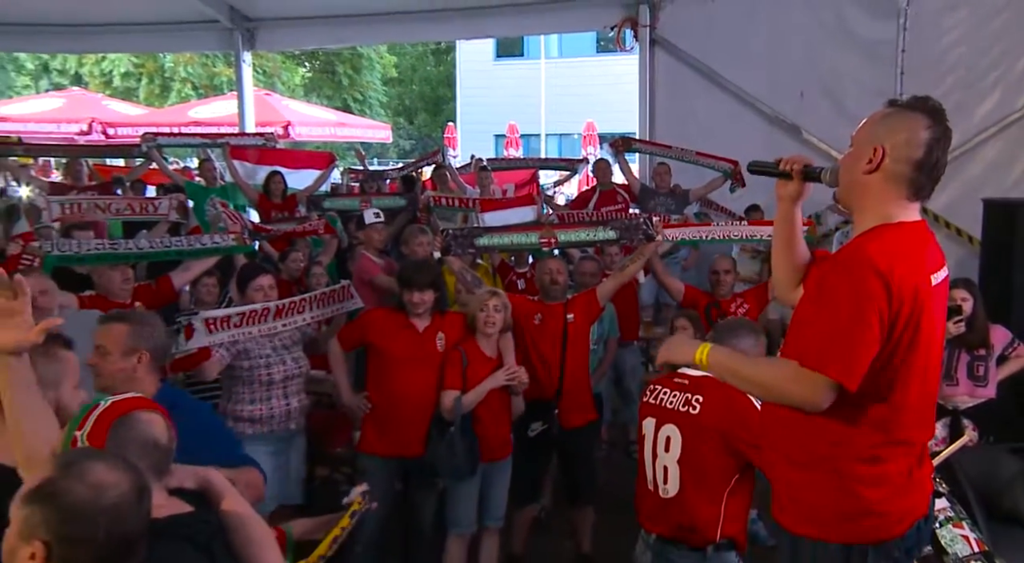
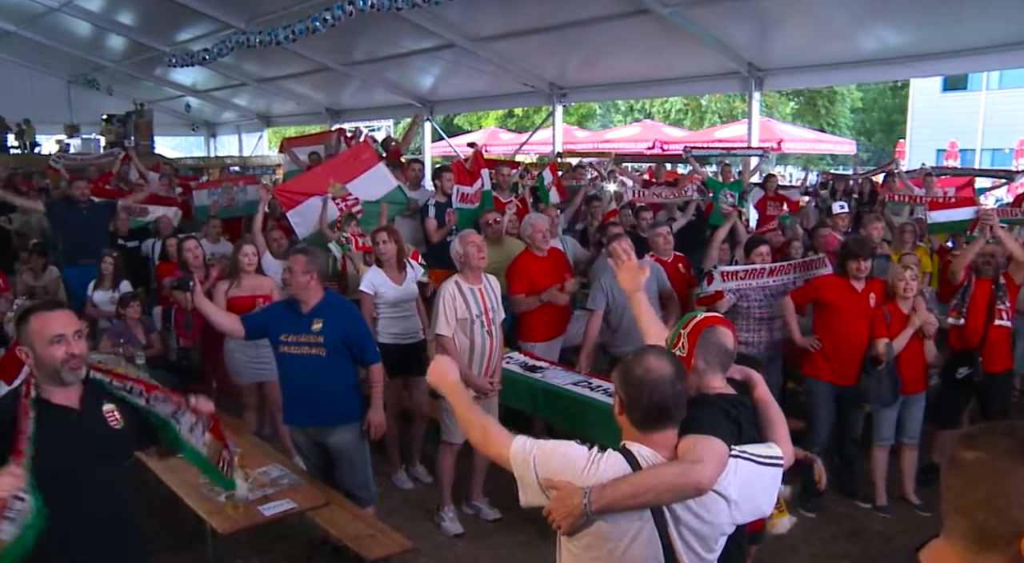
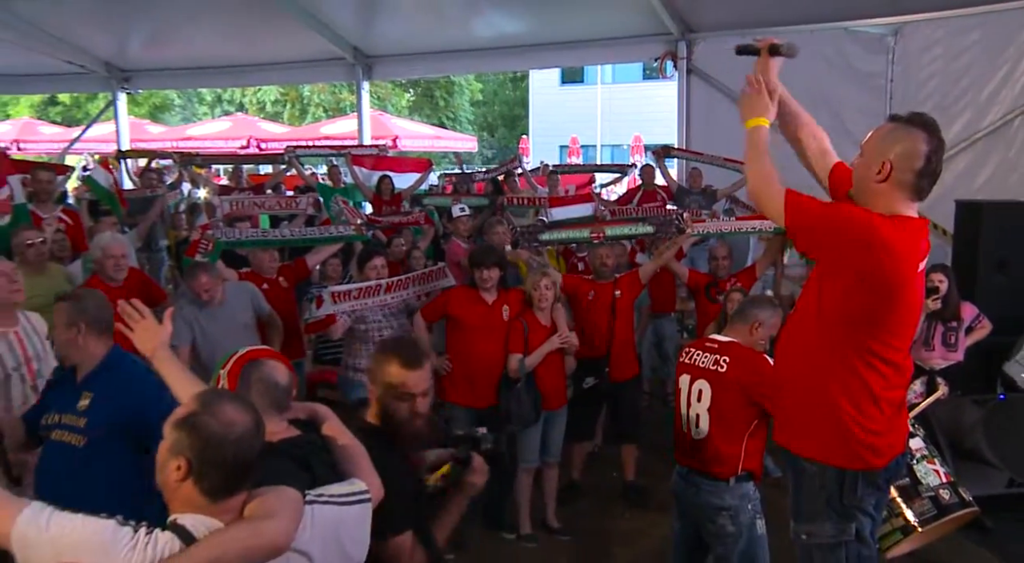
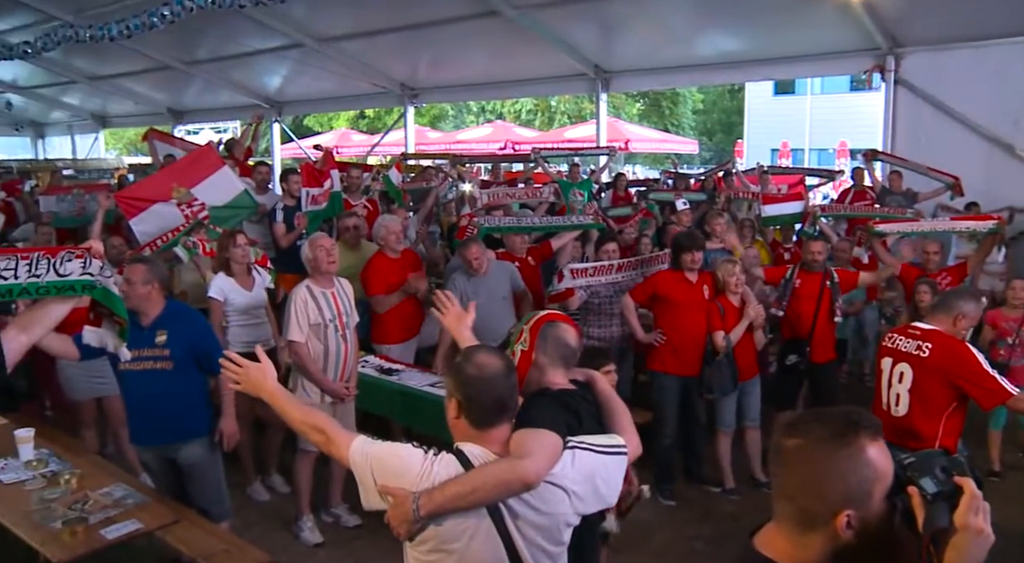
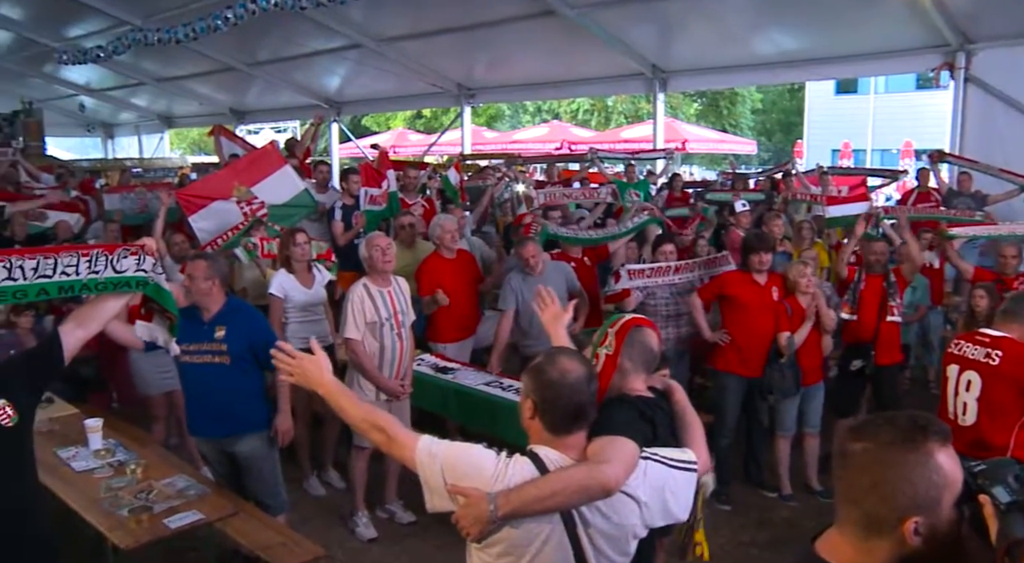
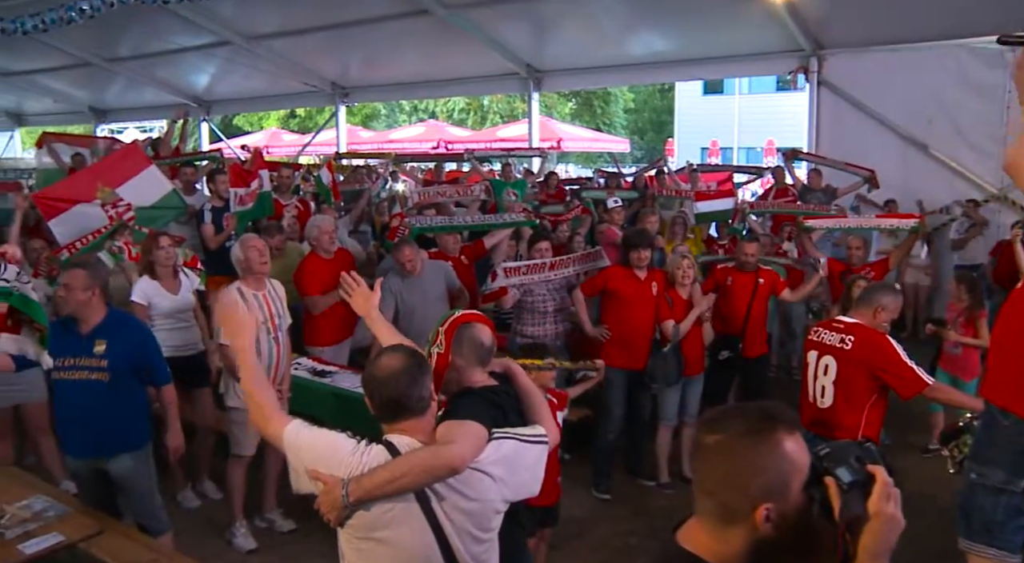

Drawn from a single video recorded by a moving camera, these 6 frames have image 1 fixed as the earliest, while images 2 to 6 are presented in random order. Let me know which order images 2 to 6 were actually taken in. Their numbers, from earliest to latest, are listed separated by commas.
3, 6, 4, 5, 2
